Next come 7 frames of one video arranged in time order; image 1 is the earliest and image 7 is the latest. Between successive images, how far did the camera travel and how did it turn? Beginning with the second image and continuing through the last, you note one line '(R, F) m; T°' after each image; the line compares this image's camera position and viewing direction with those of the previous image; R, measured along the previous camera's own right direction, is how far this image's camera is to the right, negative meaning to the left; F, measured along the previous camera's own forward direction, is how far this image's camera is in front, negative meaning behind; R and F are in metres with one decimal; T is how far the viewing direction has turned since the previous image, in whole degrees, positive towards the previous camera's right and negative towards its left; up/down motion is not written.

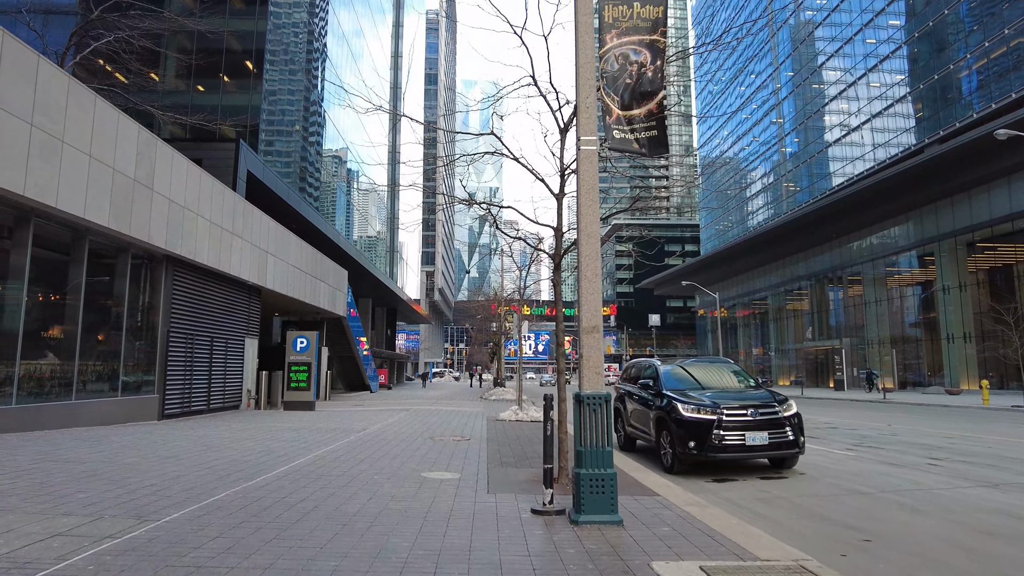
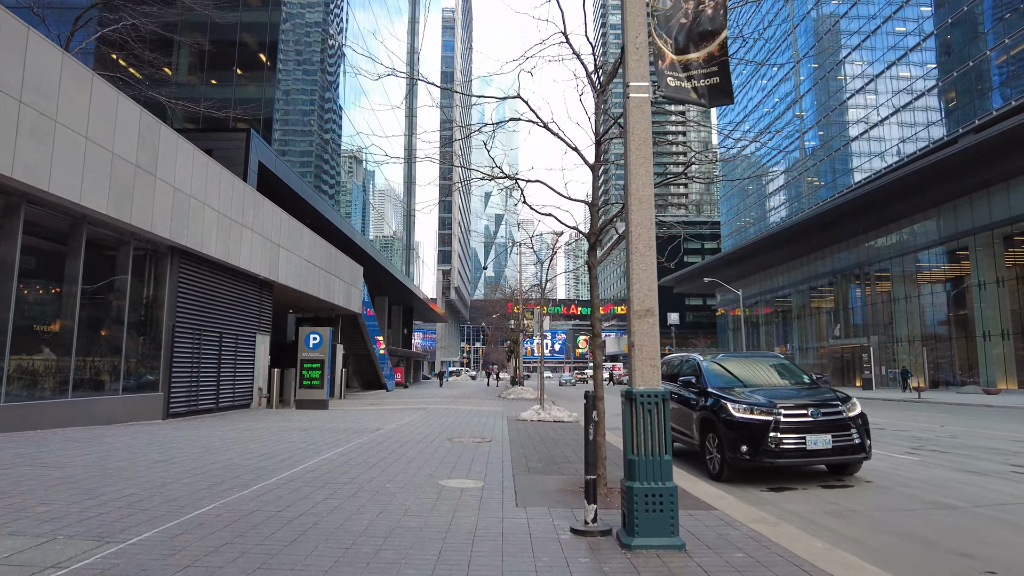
(-0.1, +0.9) m; -1°
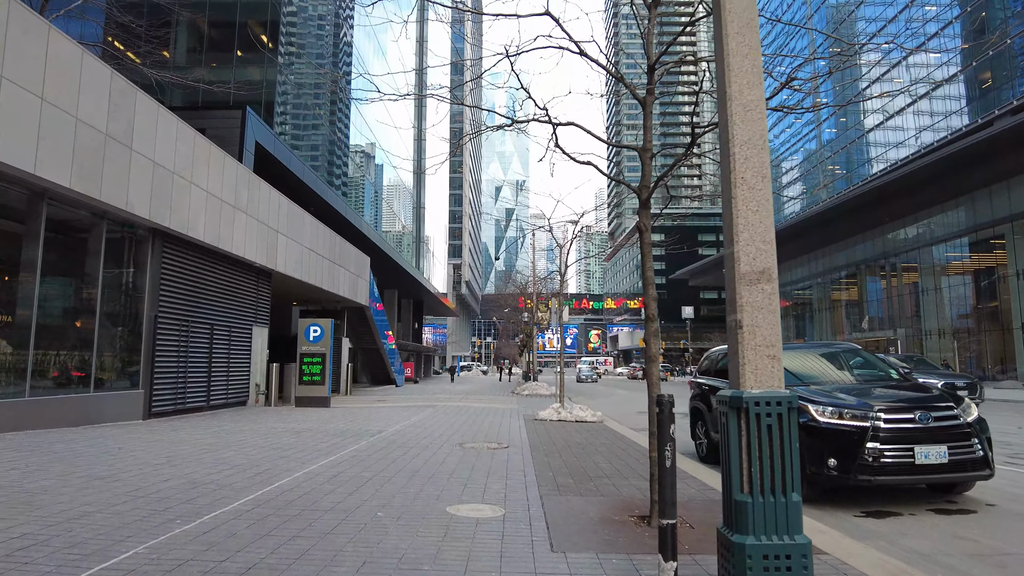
(-0.1, +1.5) m; -1°
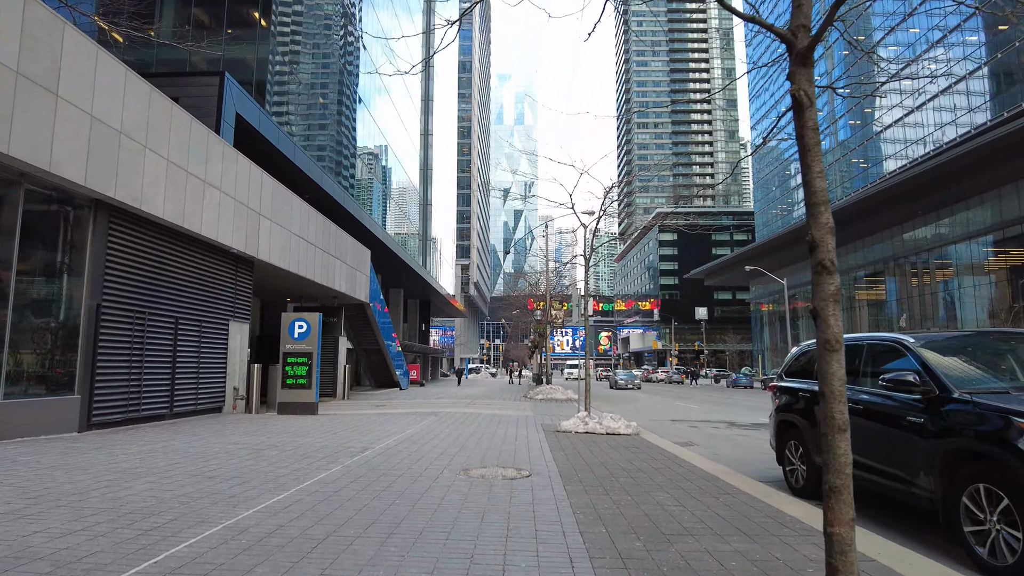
(-0.2, +2.4) m; -1°
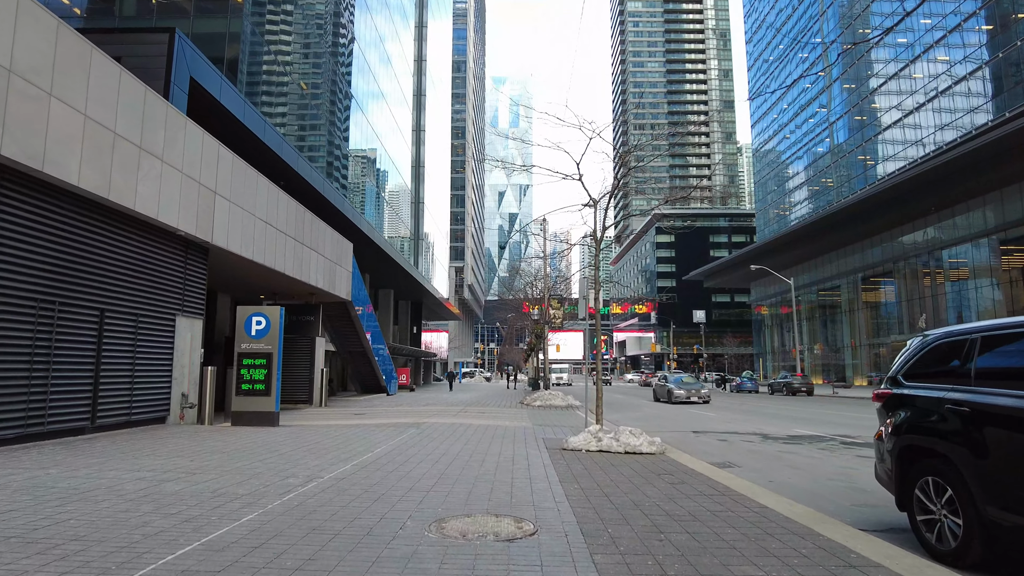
(0.0, +2.2) m; 0°
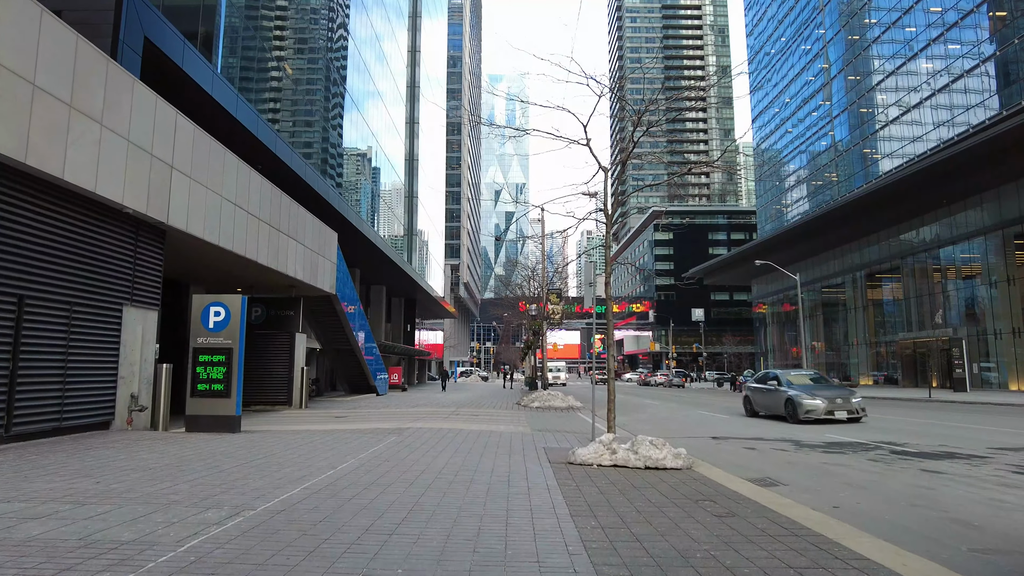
(0.0, +1.7) m; 0°
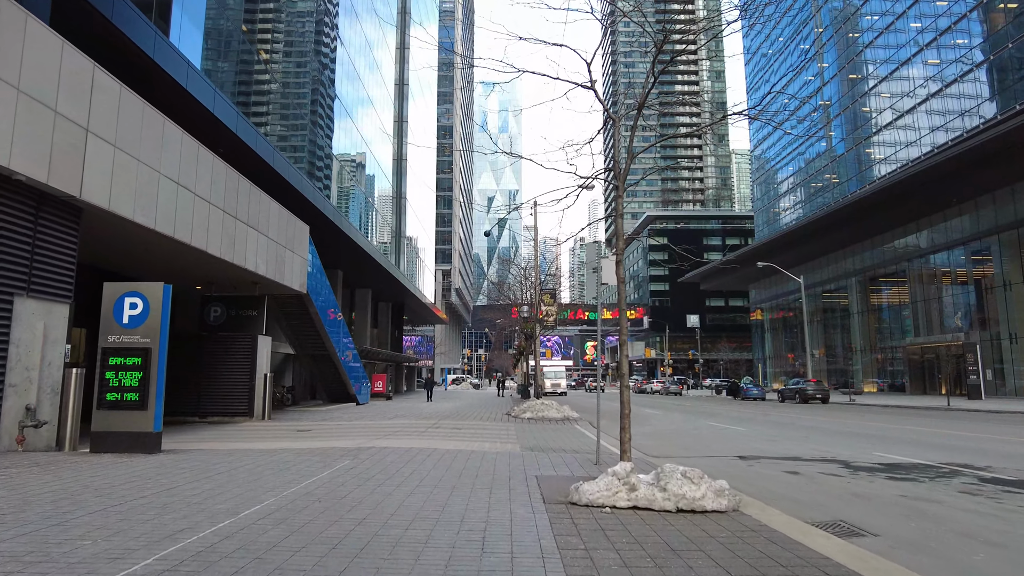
(+0.1, +2.1) m; +1°
